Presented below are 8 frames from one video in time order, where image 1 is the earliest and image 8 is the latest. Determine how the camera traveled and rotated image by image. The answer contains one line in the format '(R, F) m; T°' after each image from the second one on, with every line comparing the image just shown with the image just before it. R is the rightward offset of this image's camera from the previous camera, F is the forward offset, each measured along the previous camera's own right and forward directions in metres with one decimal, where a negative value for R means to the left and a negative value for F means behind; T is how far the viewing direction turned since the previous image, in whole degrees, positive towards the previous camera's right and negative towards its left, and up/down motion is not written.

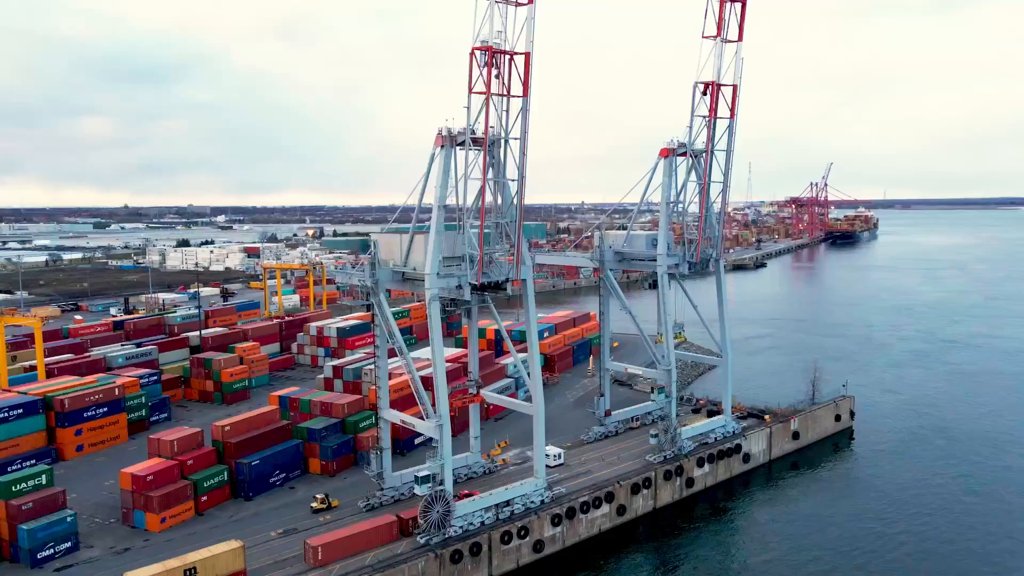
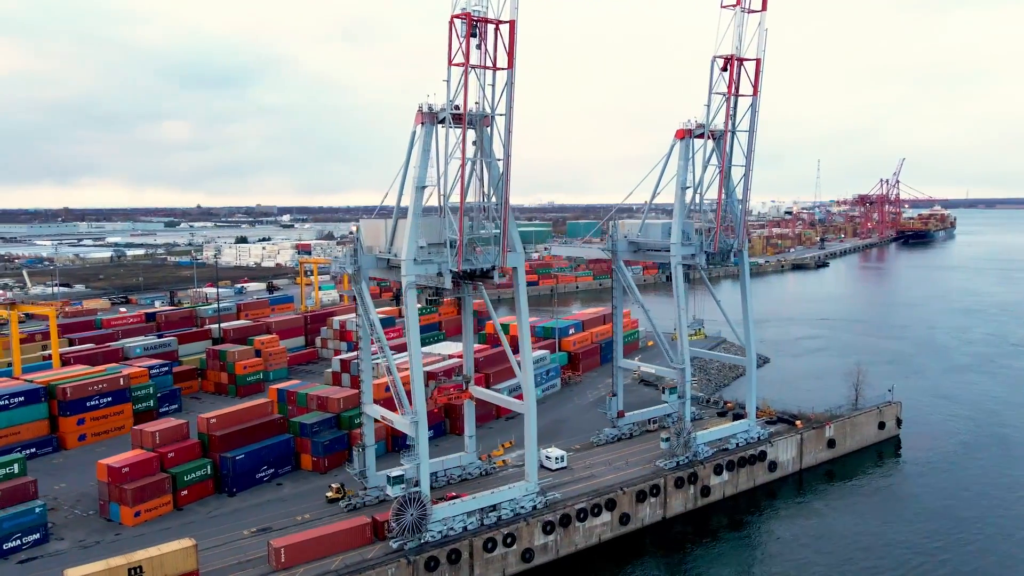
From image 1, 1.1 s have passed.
(+1.7, +1.3) m; -5°
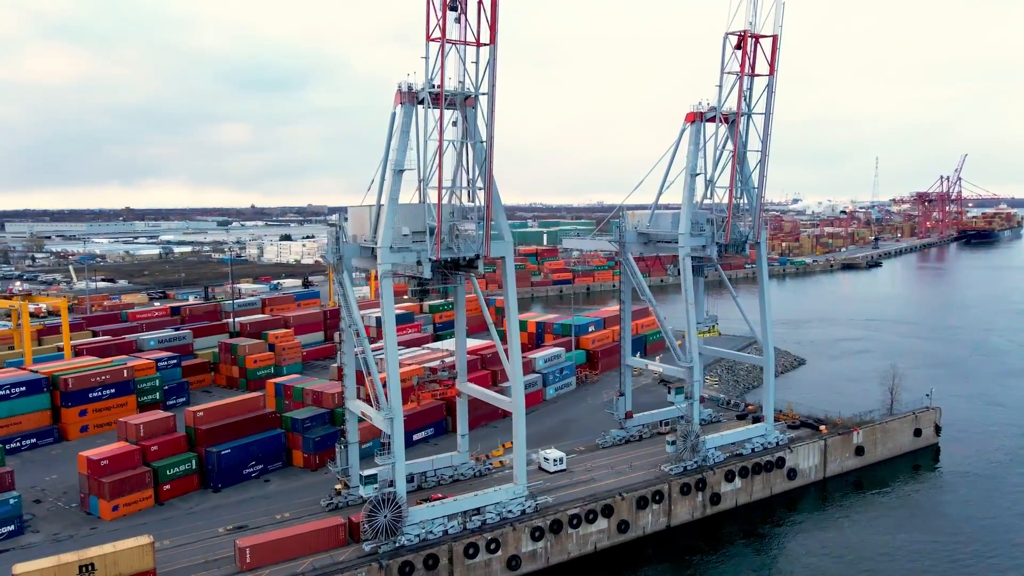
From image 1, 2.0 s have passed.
(+1.3, +1.0) m; -4°
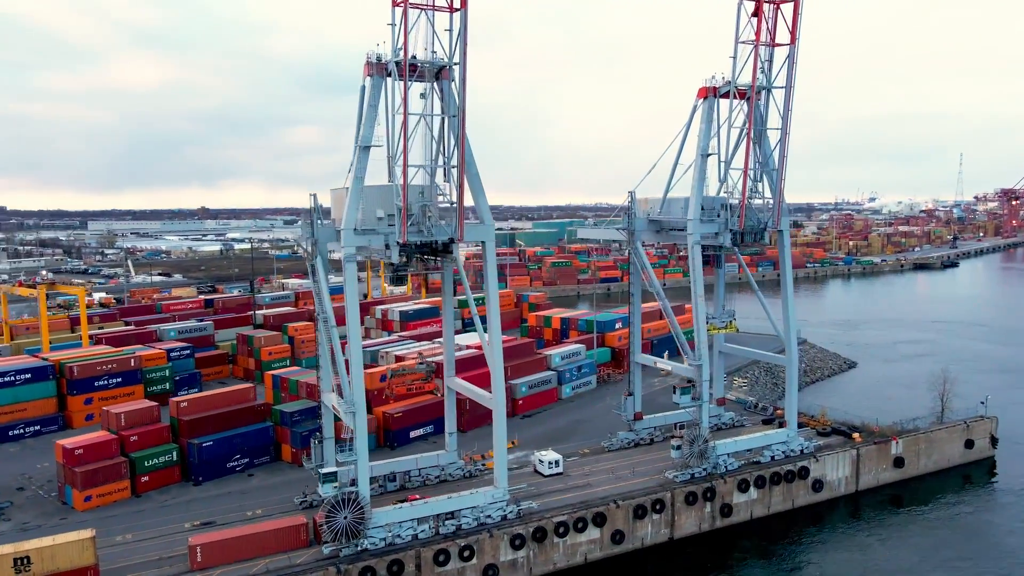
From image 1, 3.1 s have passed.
(+1.7, +1.3) m; -5°
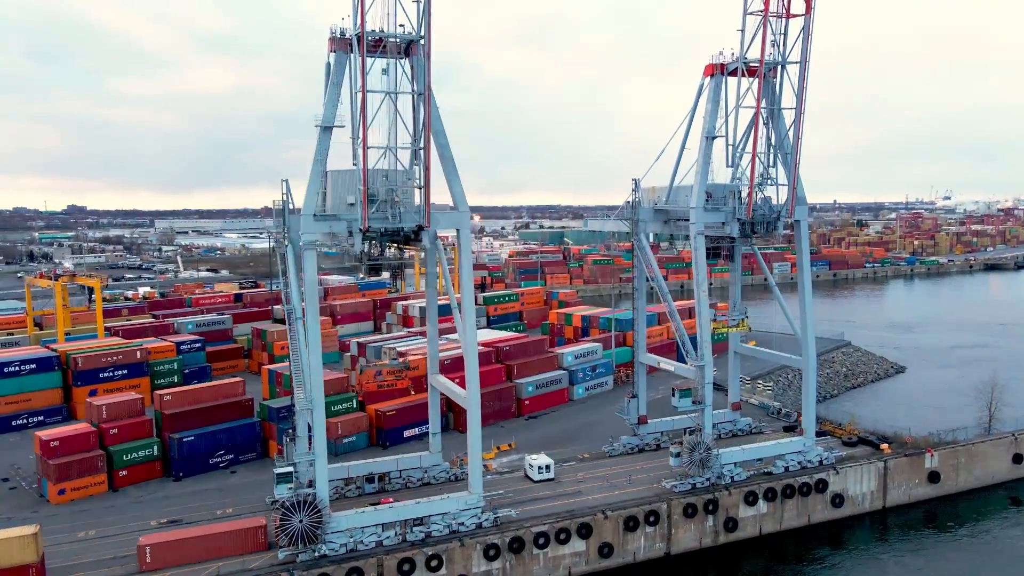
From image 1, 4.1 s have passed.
(+1.5, +1.1) m; -4°
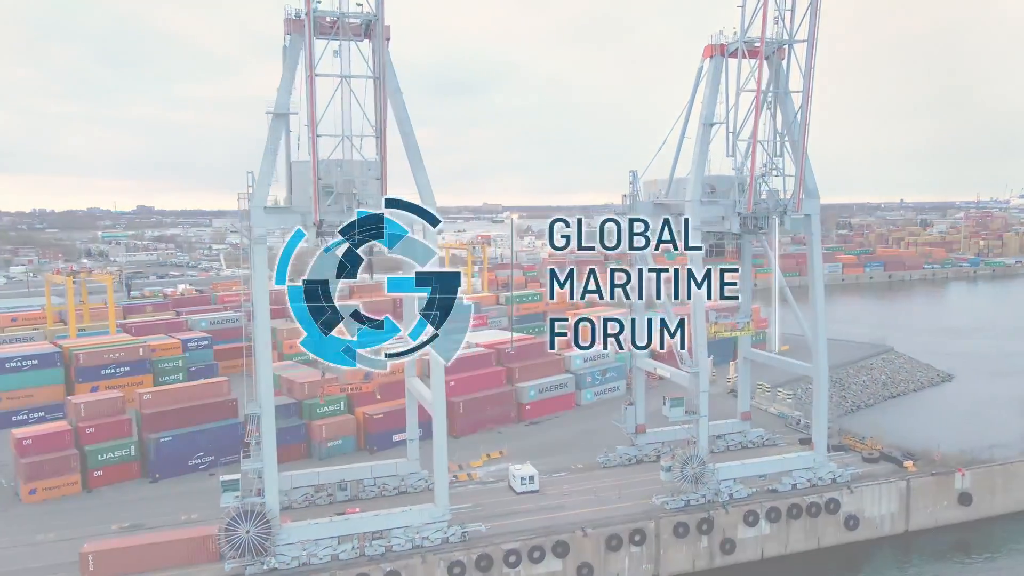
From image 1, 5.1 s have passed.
(+1.5, +1.1) m; -4°
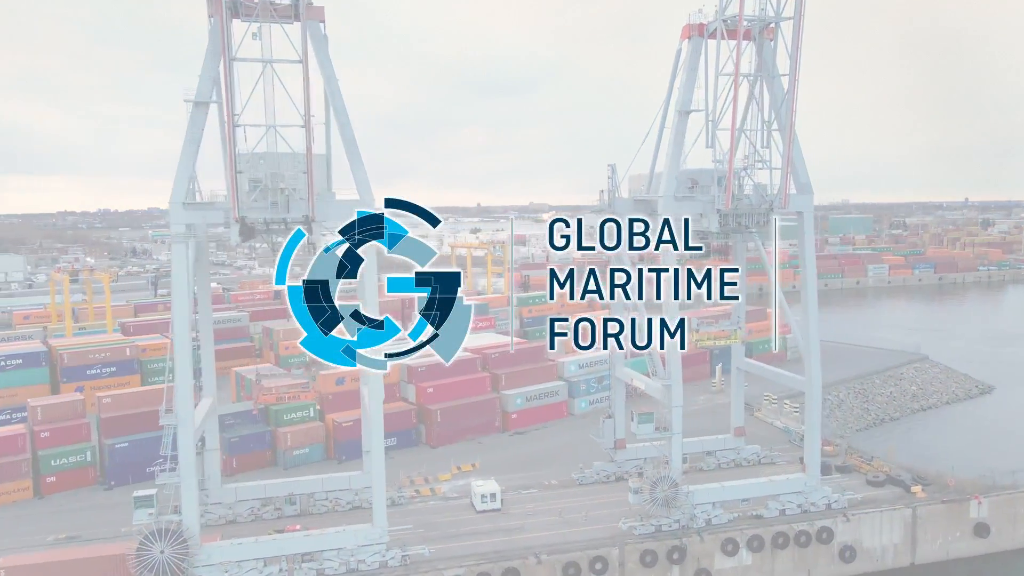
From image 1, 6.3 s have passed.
(+1.7, +1.2) m; -4°
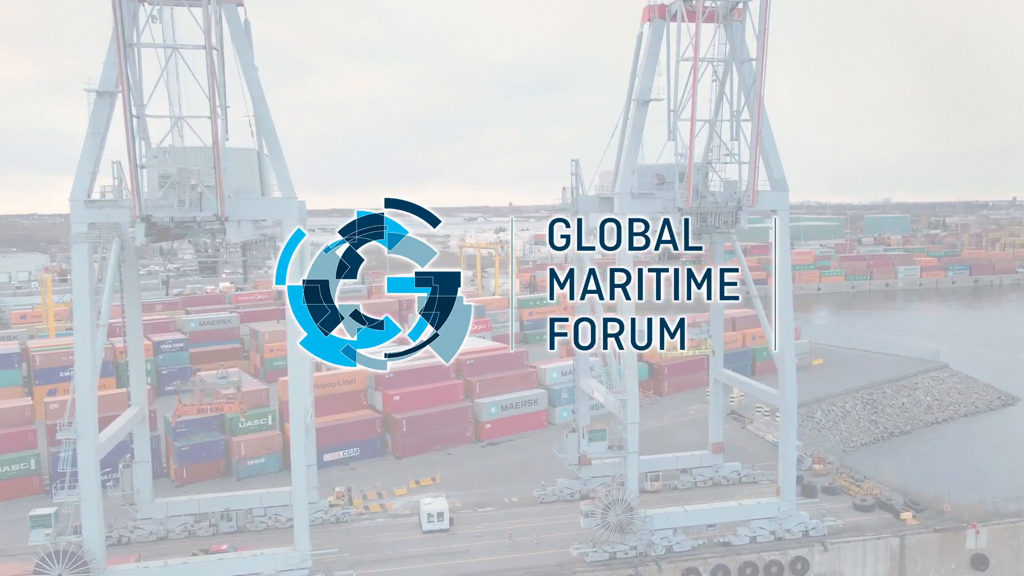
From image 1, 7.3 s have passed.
(+1.5, +1.1) m; -3°
